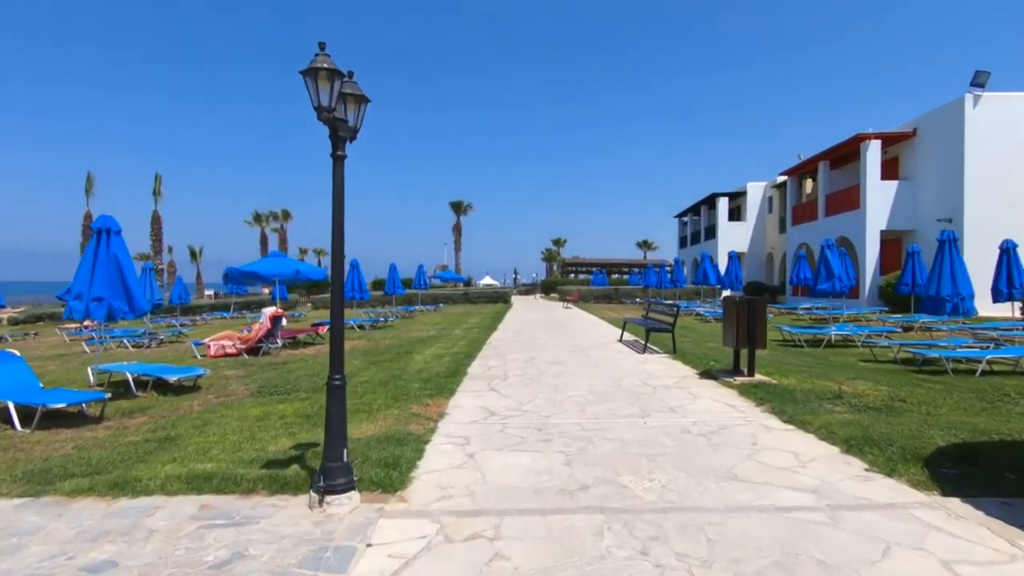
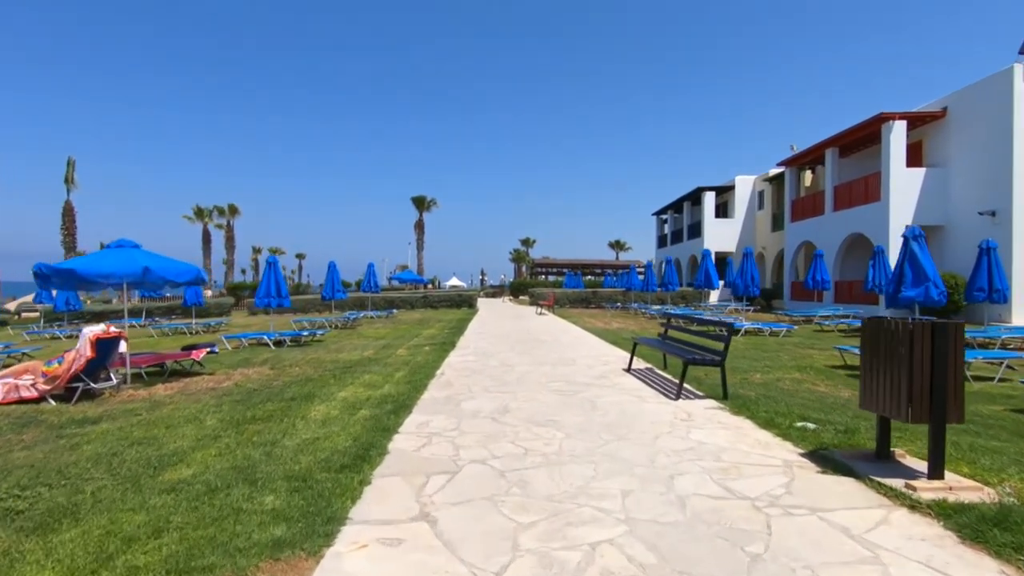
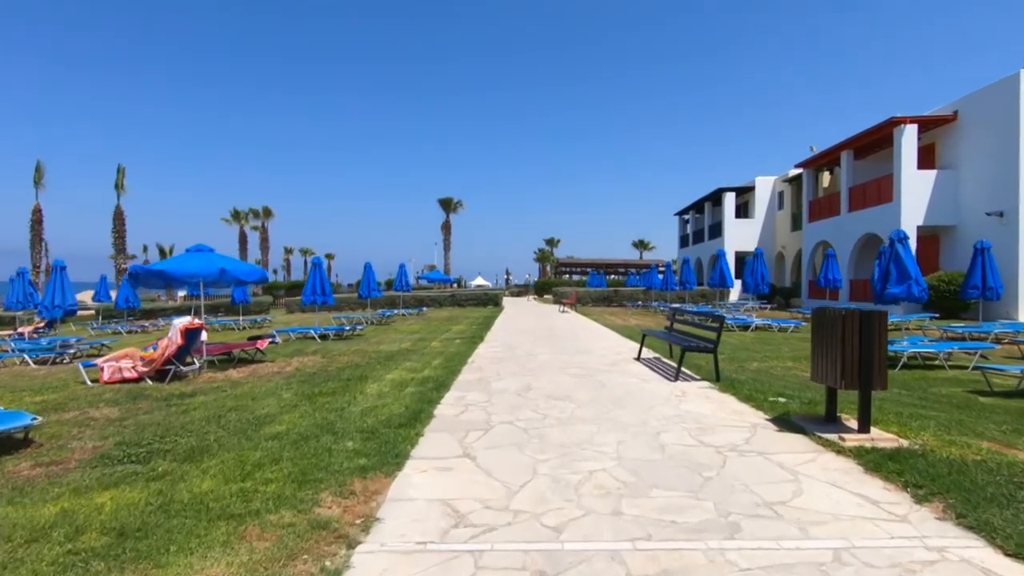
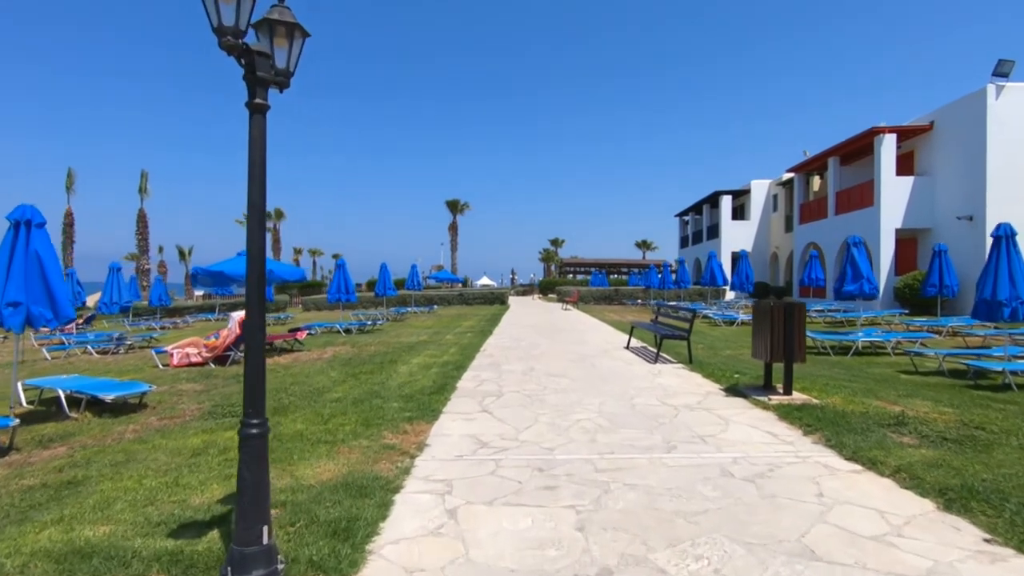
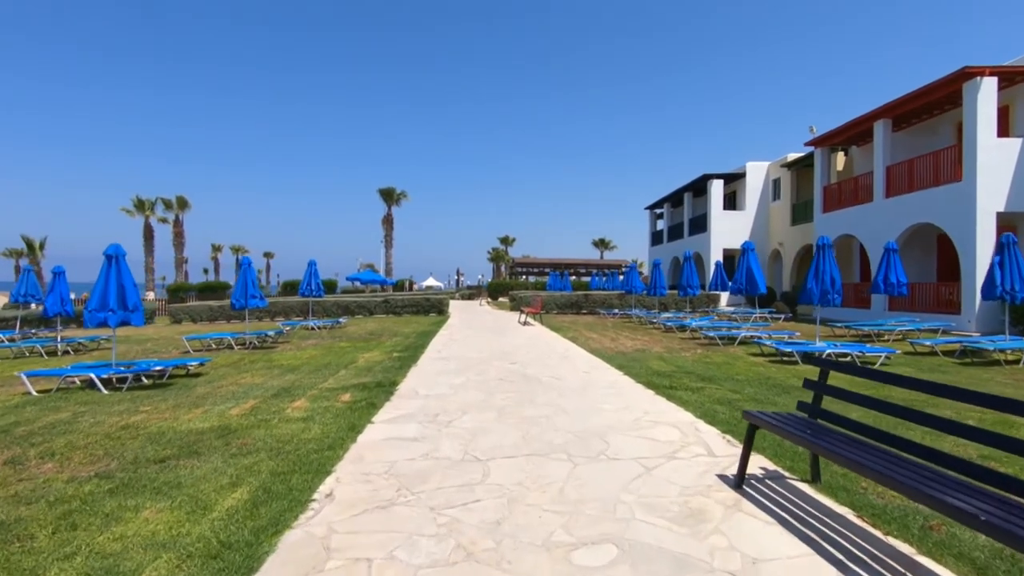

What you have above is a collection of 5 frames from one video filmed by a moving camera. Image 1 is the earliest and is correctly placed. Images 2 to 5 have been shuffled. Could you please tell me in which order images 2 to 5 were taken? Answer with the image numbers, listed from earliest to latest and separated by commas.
4, 3, 2, 5
